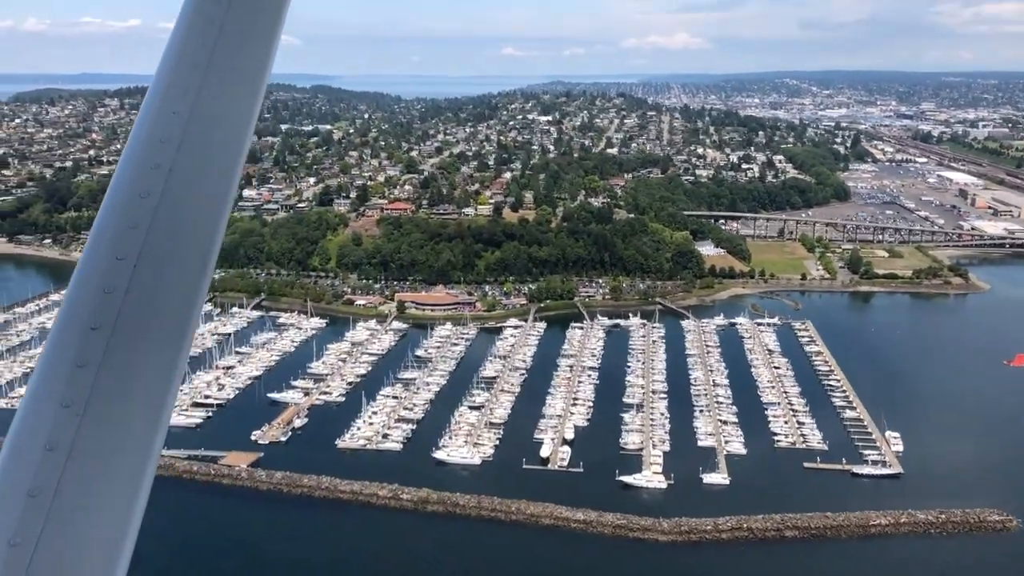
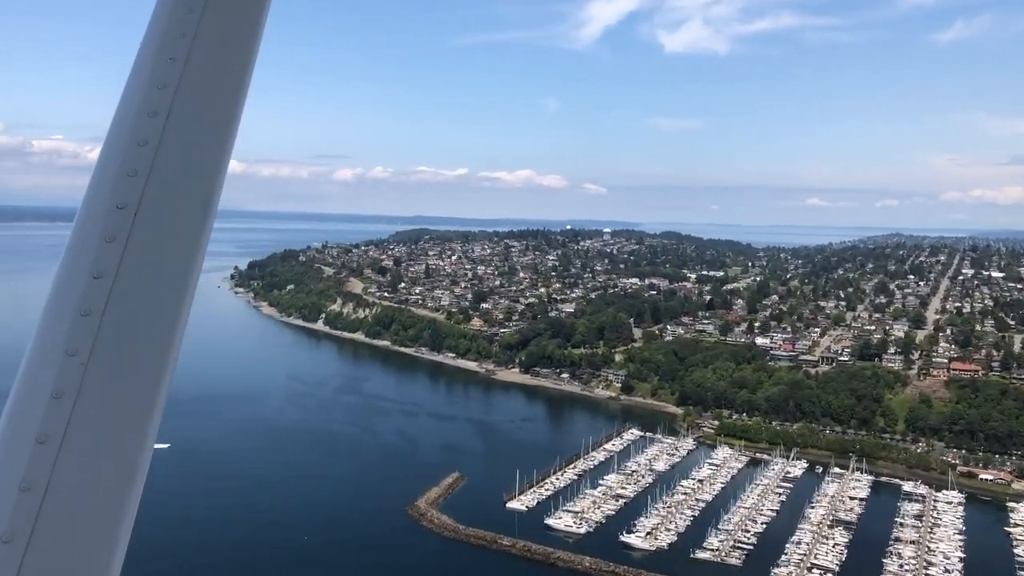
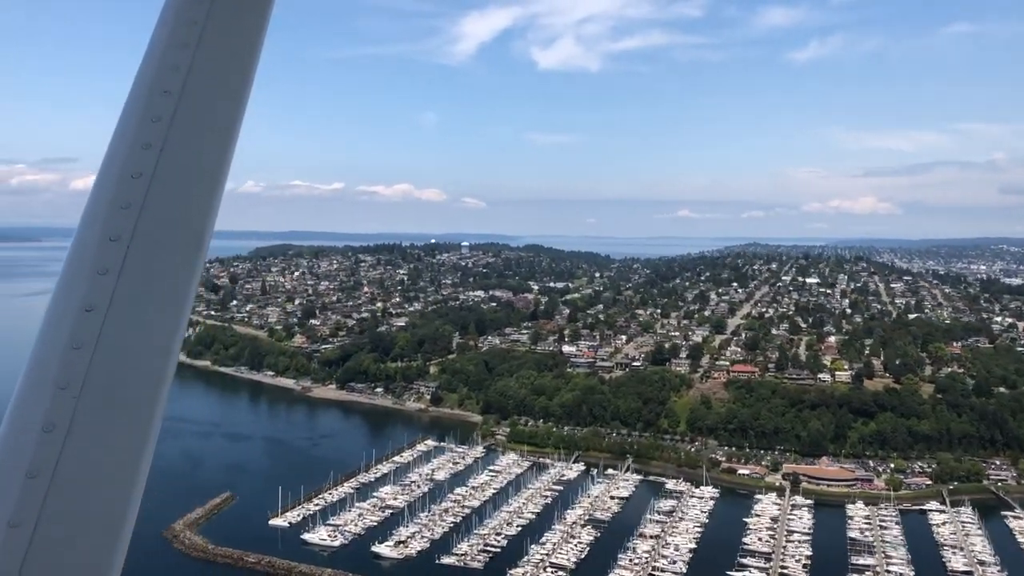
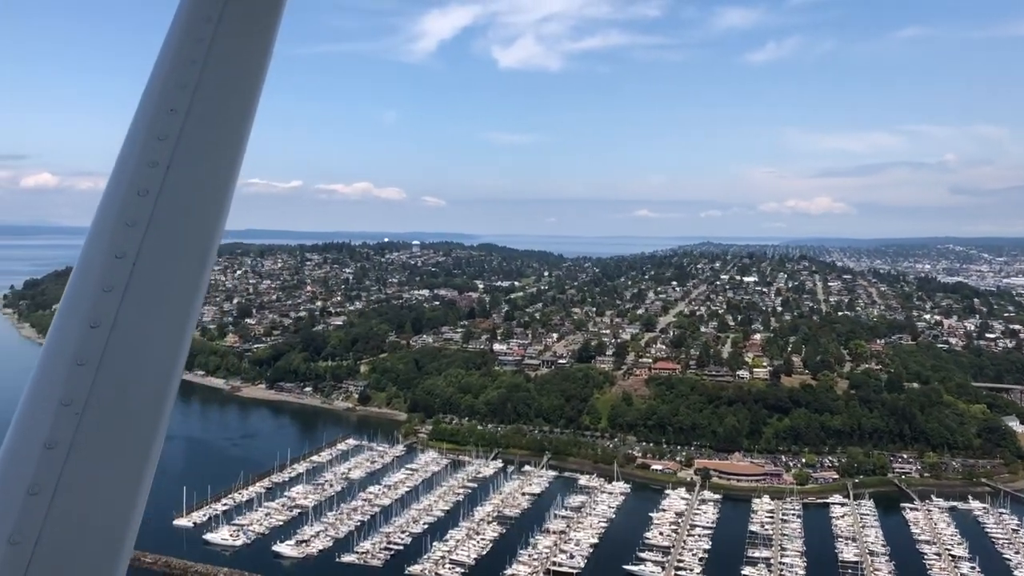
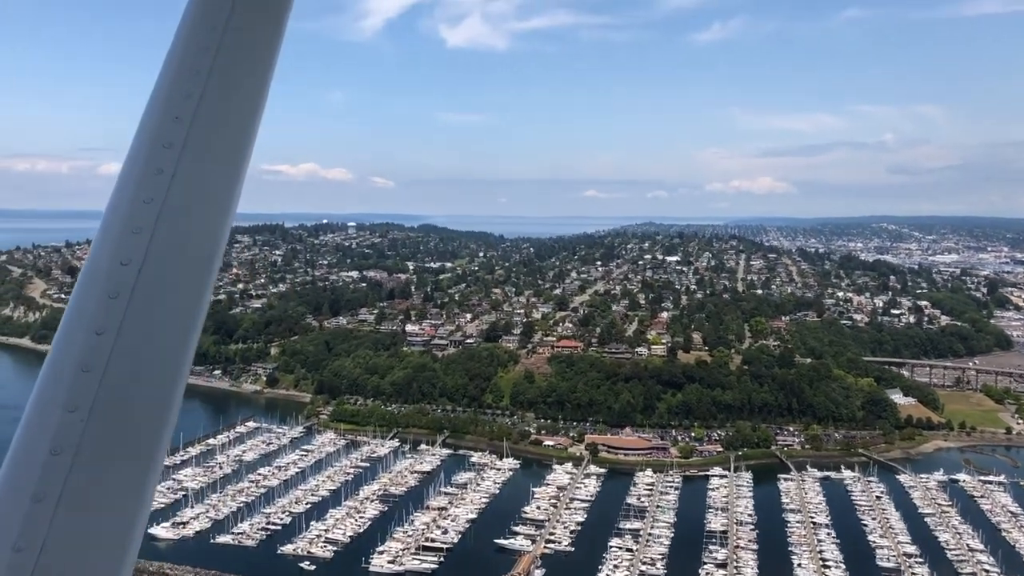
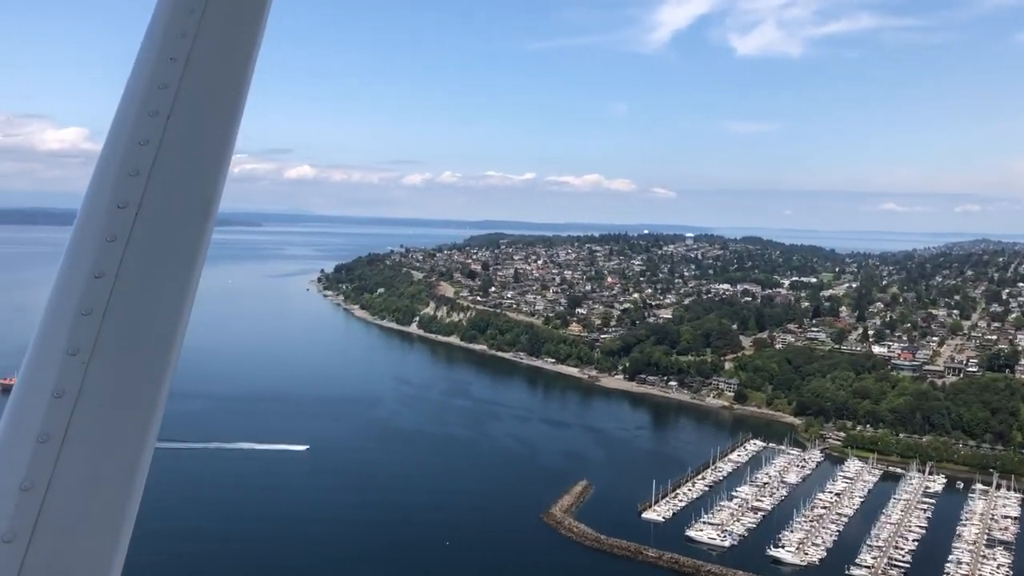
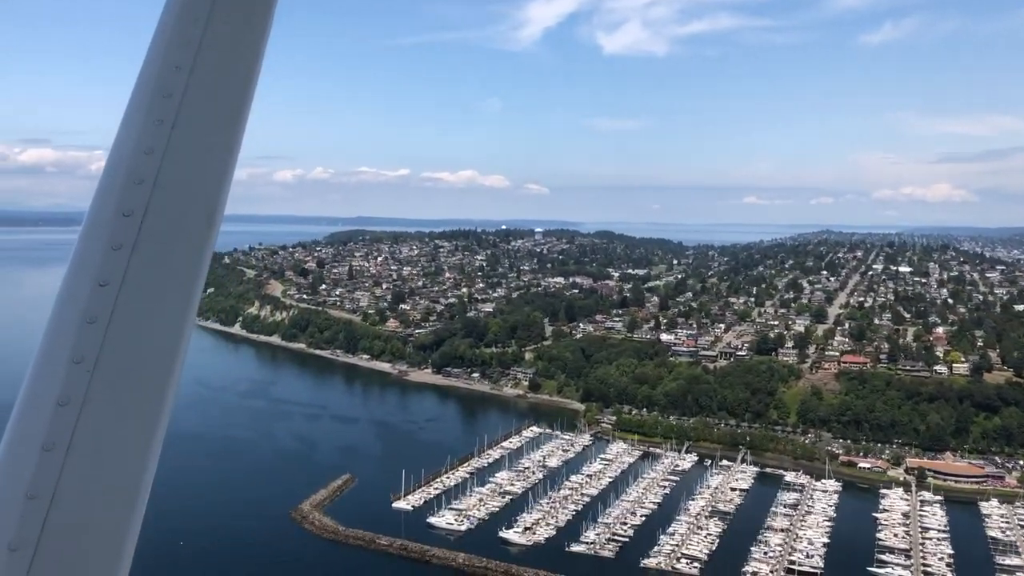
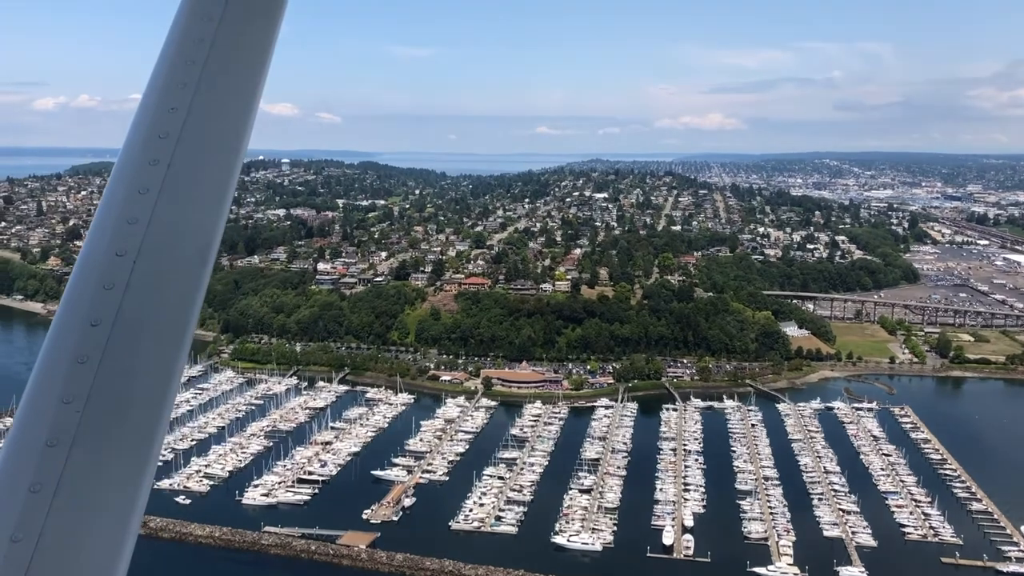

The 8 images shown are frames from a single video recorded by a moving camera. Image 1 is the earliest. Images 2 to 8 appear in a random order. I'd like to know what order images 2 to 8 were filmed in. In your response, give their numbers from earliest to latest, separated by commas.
8, 5, 4, 3, 7, 2, 6
